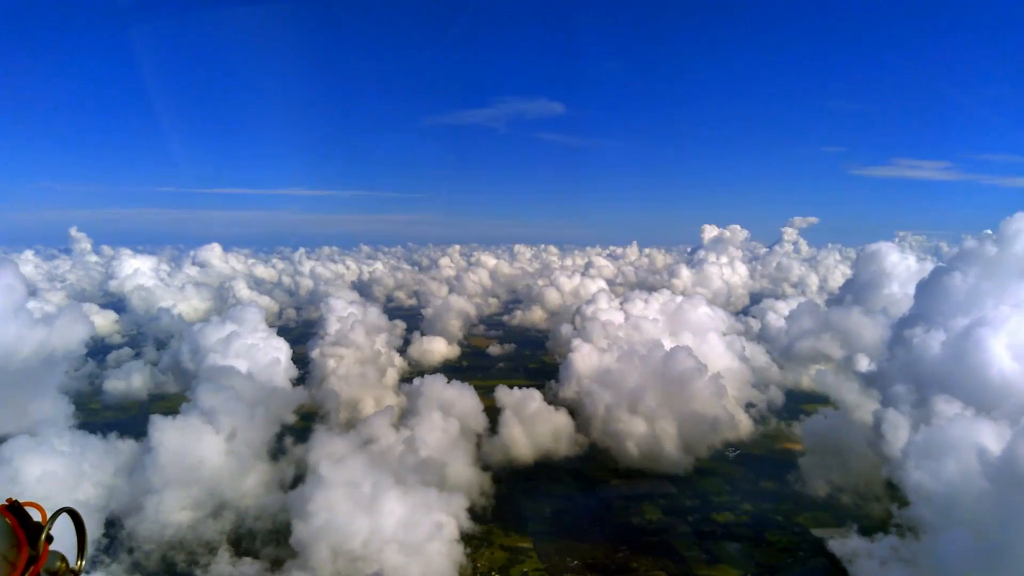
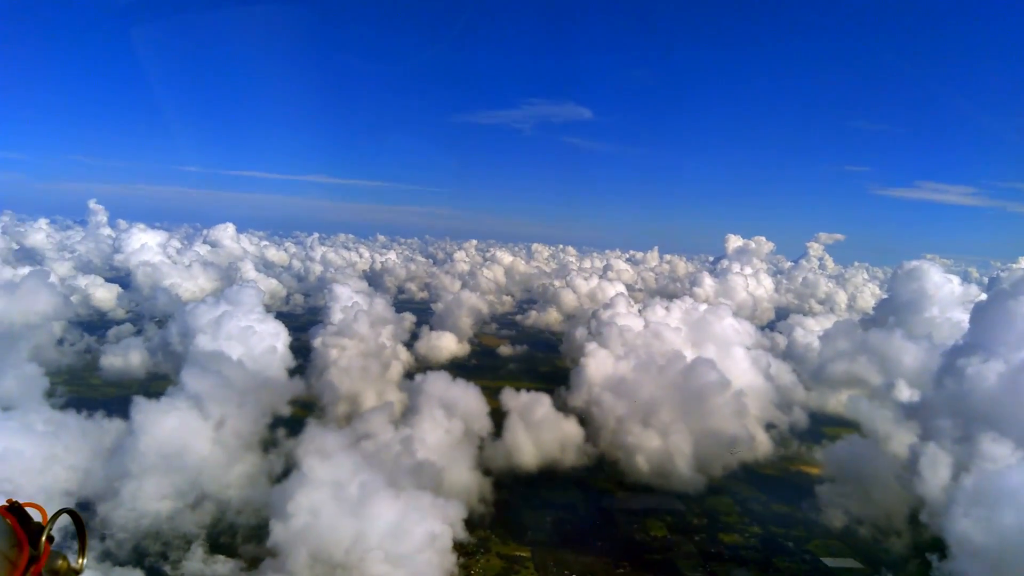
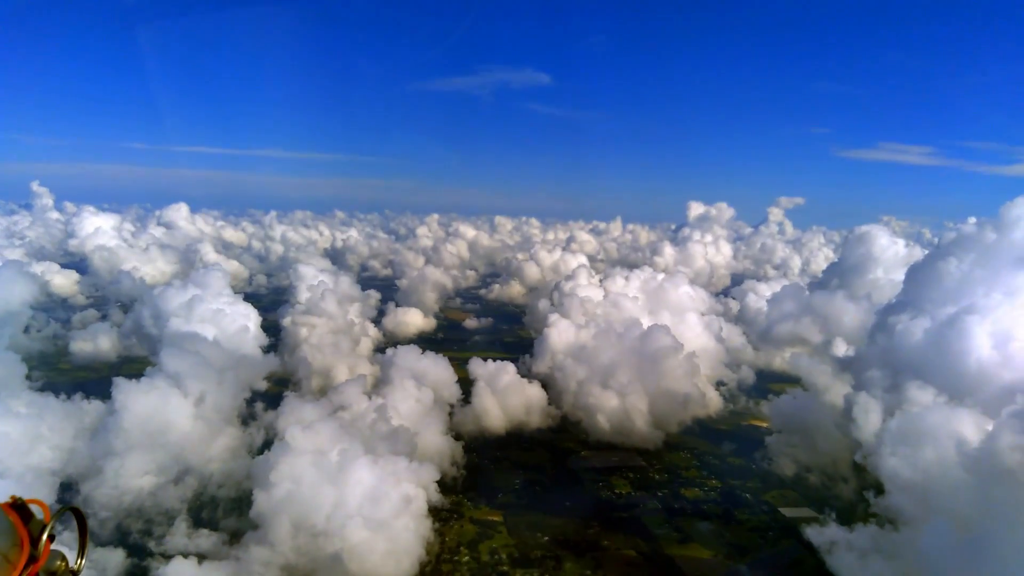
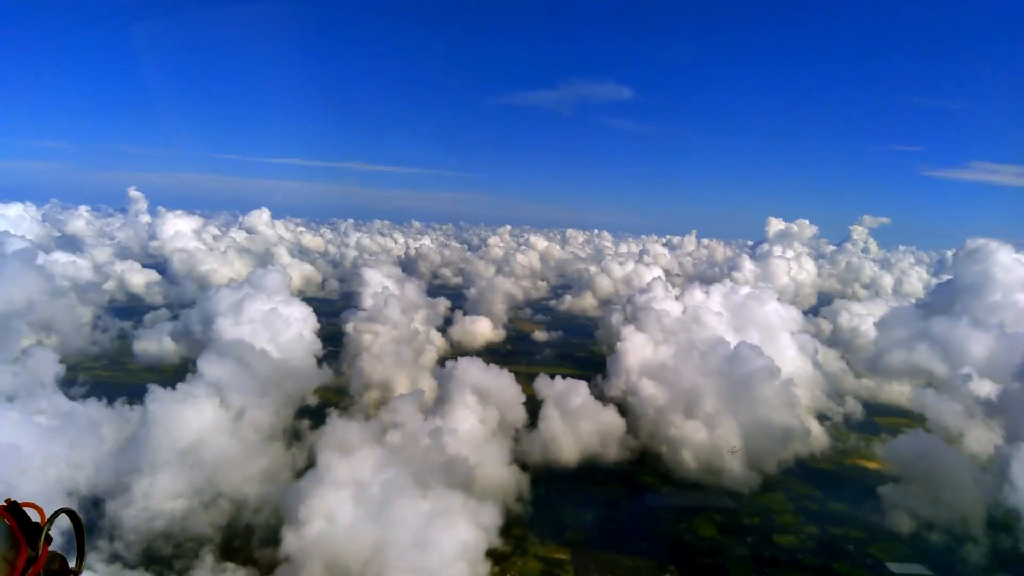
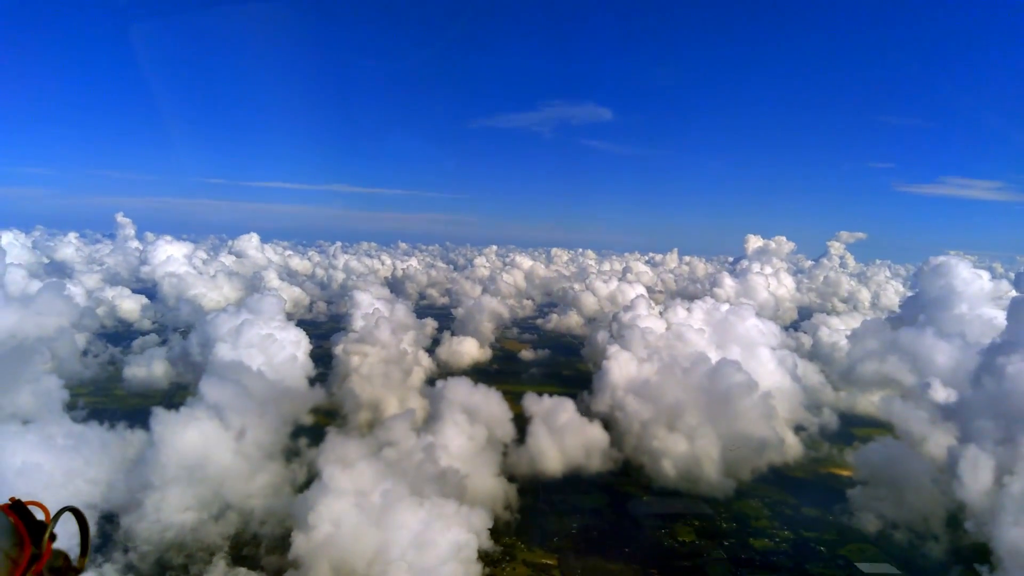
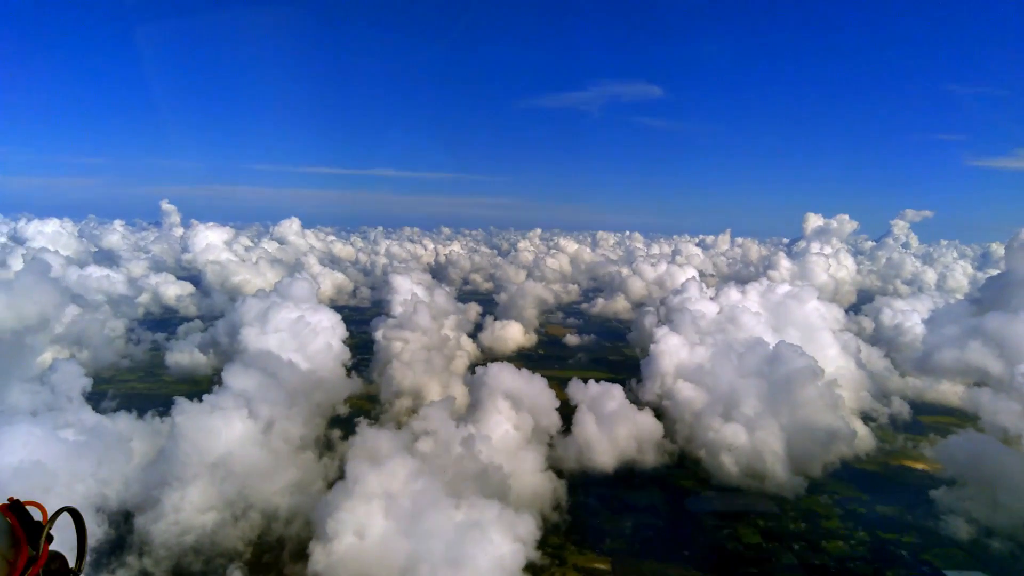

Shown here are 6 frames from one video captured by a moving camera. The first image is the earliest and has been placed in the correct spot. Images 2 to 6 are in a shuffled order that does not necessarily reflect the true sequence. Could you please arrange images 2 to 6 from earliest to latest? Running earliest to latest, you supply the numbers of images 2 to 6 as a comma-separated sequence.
3, 2, 5, 4, 6
